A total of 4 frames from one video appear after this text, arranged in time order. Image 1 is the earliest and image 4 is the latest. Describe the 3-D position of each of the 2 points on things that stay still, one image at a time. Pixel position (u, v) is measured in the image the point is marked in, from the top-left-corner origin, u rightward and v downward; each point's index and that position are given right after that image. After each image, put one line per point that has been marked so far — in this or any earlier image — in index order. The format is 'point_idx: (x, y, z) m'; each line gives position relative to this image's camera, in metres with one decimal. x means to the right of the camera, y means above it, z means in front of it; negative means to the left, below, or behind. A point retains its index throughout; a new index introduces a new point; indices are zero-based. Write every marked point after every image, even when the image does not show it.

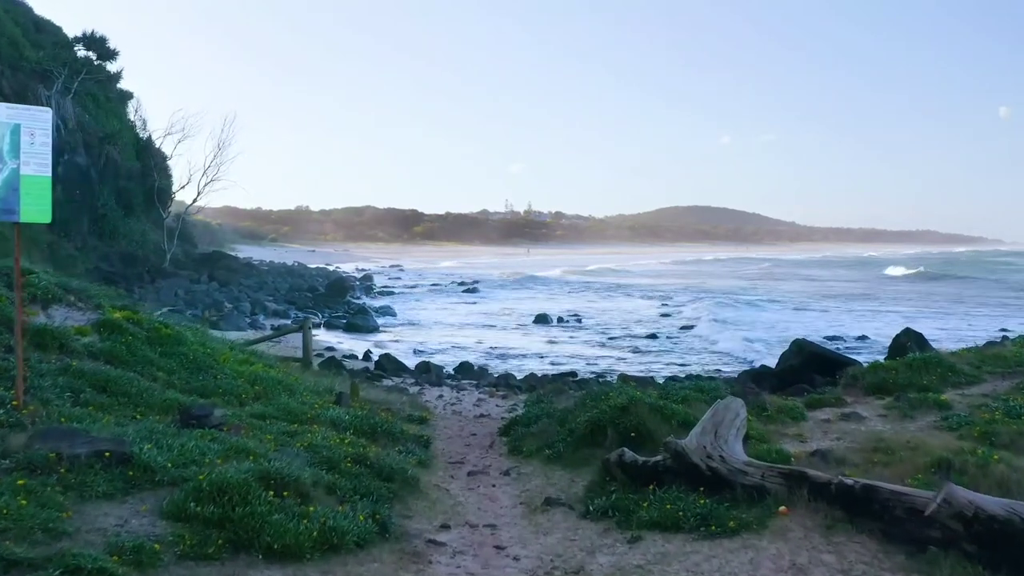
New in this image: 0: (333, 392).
0: (-1.0, -0.6, +8.6) m
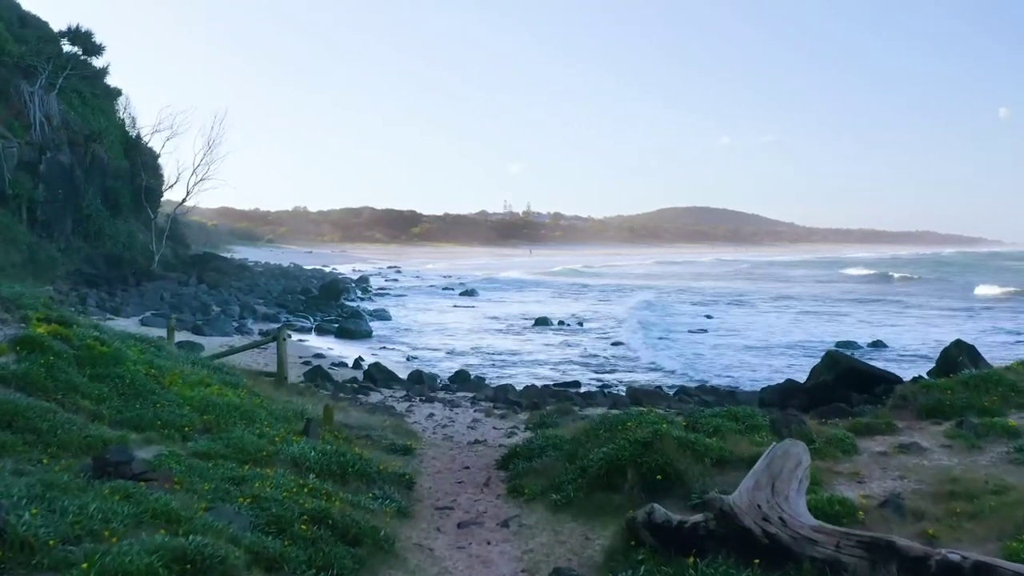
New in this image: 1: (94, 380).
0: (-1.0, -0.6, +7.4) m
1: (-1.6, -0.4, +6.1) m
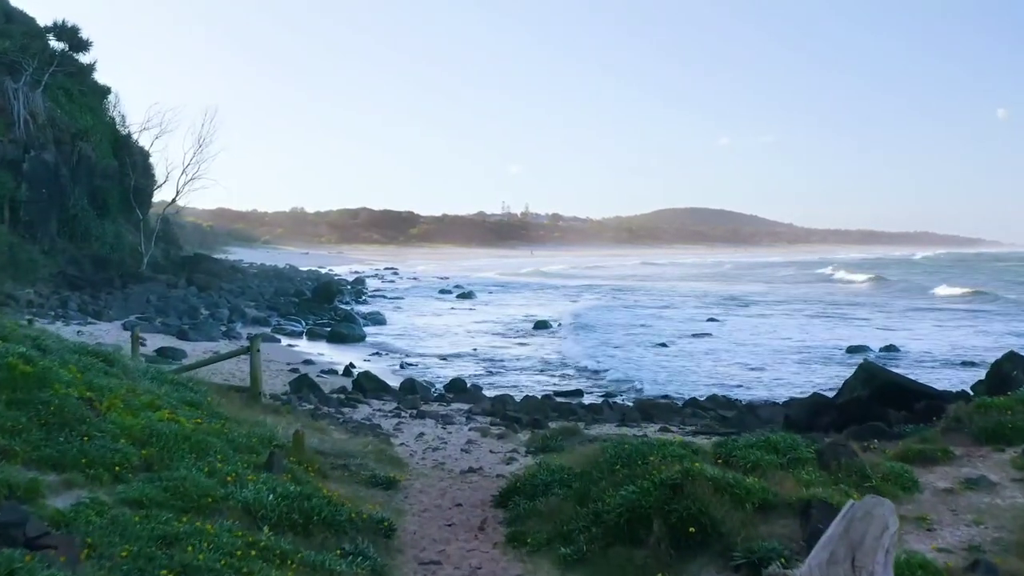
0: (-1.0, -0.6, +6.4) m
1: (-1.6, -0.4, +5.1) m
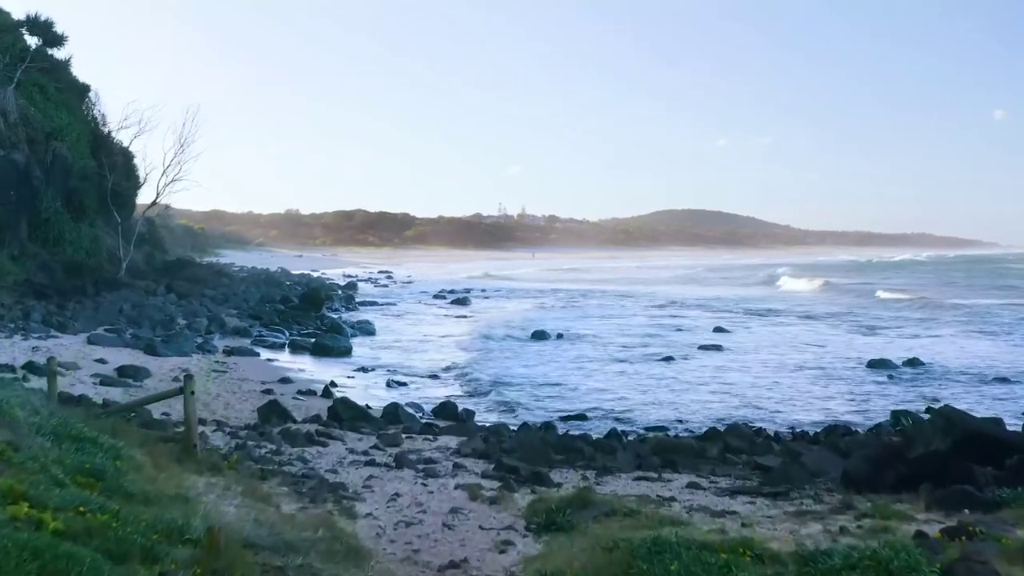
0: (-1.0, -0.8, +4.6) m
1: (-1.6, -0.5, +3.4) m
